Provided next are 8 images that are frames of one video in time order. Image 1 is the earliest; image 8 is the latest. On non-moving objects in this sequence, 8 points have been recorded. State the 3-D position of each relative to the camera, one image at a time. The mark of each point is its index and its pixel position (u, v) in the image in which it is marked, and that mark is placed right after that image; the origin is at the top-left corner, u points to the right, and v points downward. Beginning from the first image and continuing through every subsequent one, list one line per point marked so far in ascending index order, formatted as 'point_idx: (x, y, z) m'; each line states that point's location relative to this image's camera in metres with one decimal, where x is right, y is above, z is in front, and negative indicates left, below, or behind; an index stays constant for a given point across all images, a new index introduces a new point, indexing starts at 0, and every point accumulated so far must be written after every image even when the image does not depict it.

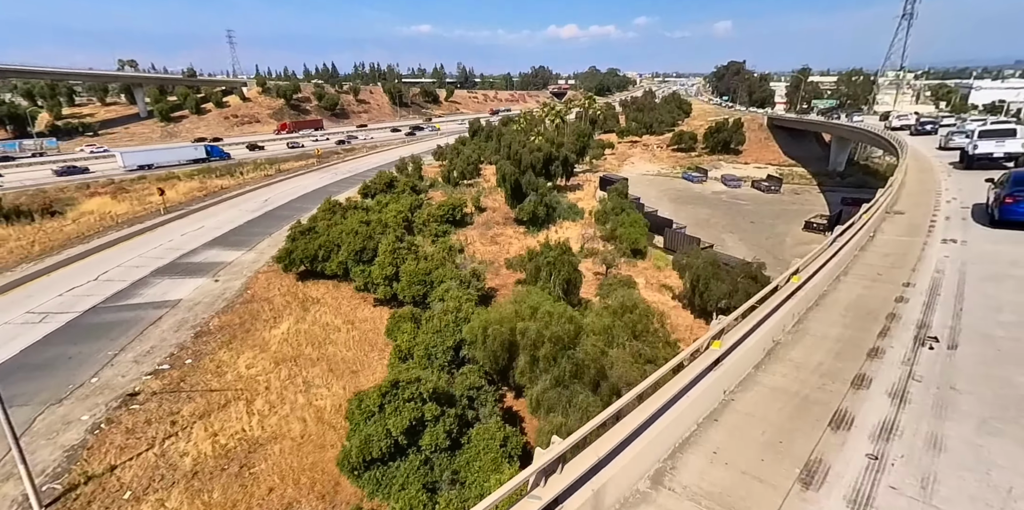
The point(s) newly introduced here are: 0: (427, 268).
0: (-3.3, -0.5, +19.3) m
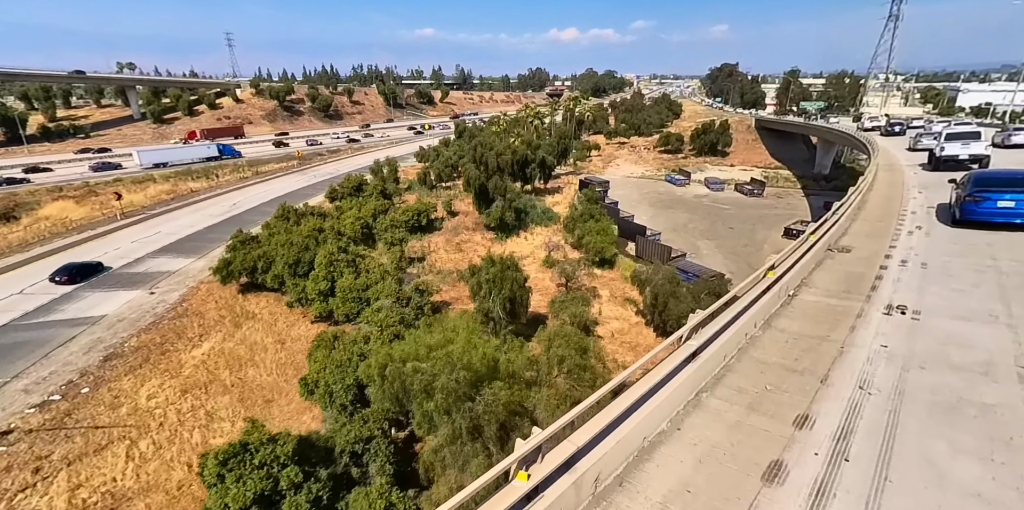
0: (-5.2, -1.0, +17.8) m
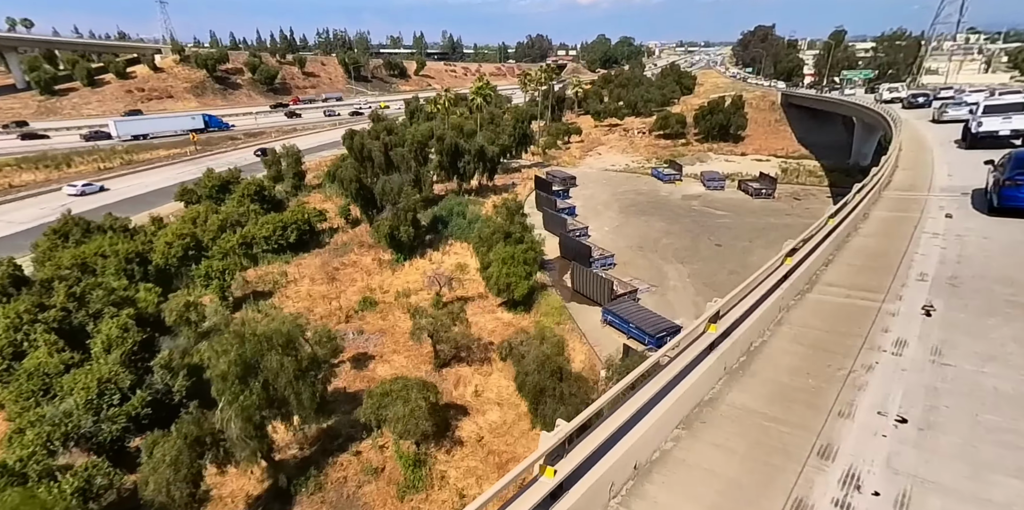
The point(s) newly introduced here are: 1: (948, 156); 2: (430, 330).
0: (-10.4, -2.6, +11.5) m
1: (+15.4, +3.8, +18.1) m
2: (-2.8, -2.5, +16.4) m
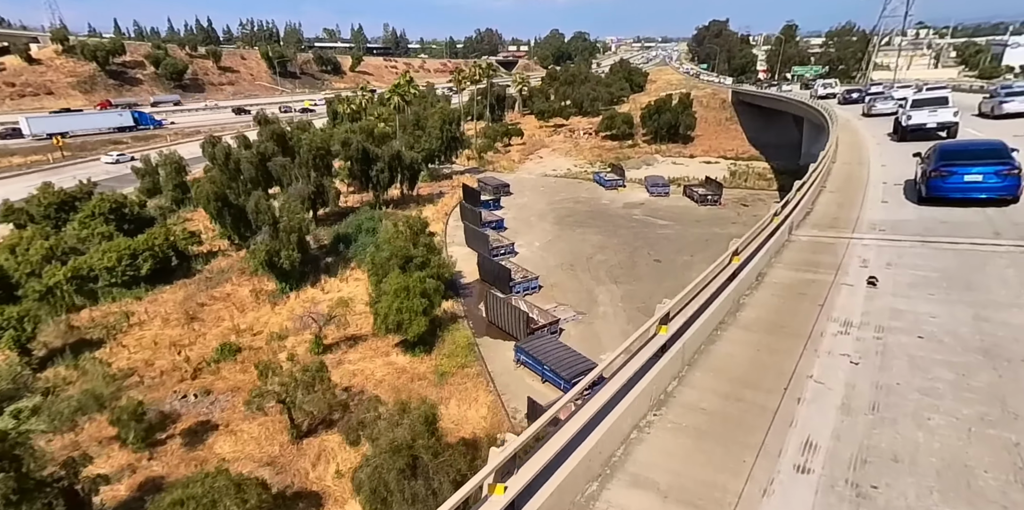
0: (-13.5, -3.9, +7.8) m
1: (+11.9, +3.0, +15.8) m
2: (-6.1, -3.7, +13.1) m
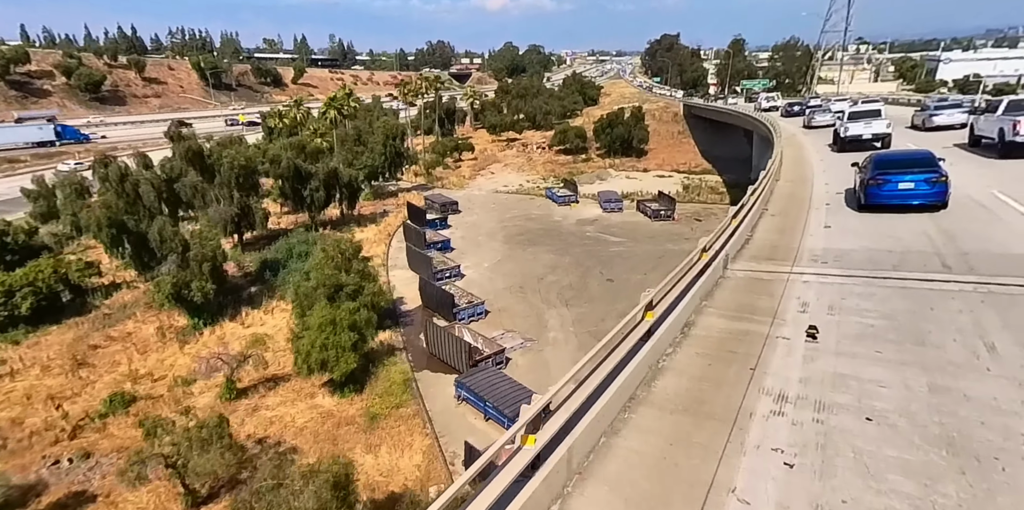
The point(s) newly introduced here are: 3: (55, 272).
0: (-14.7, -4.9, +5.5) m
1: (+9.9, +2.4, +15.4) m
2: (-7.7, -4.6, +11.3) m
3: (-15.3, -0.6, +16.7) m
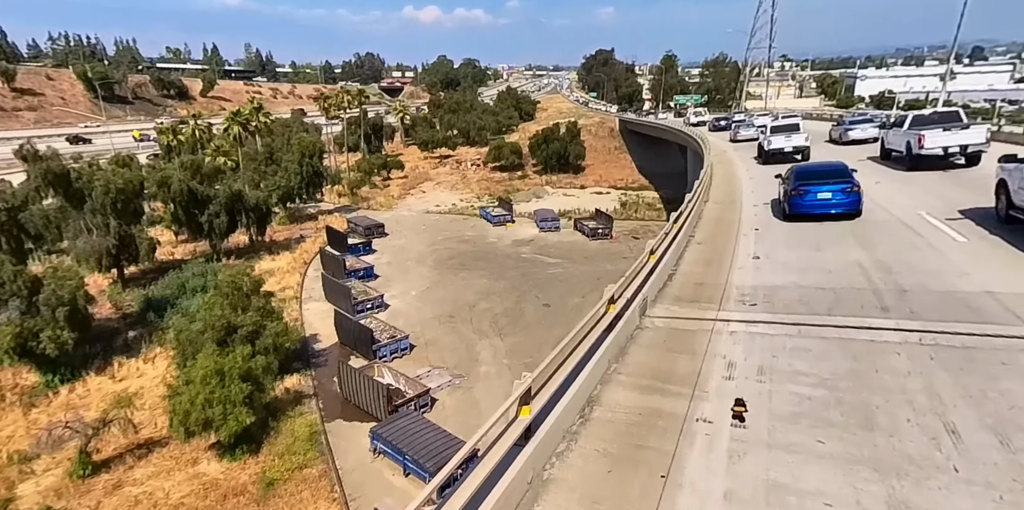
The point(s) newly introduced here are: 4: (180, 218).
0: (-15.9, -5.9, +2.5) m
1: (+7.4, +1.8, +14.8) m
2: (-9.5, -5.6, +8.9) m
3: (-17.6, -2.0, +13.6) m
4: (-13.2, +1.4, +19.8) m
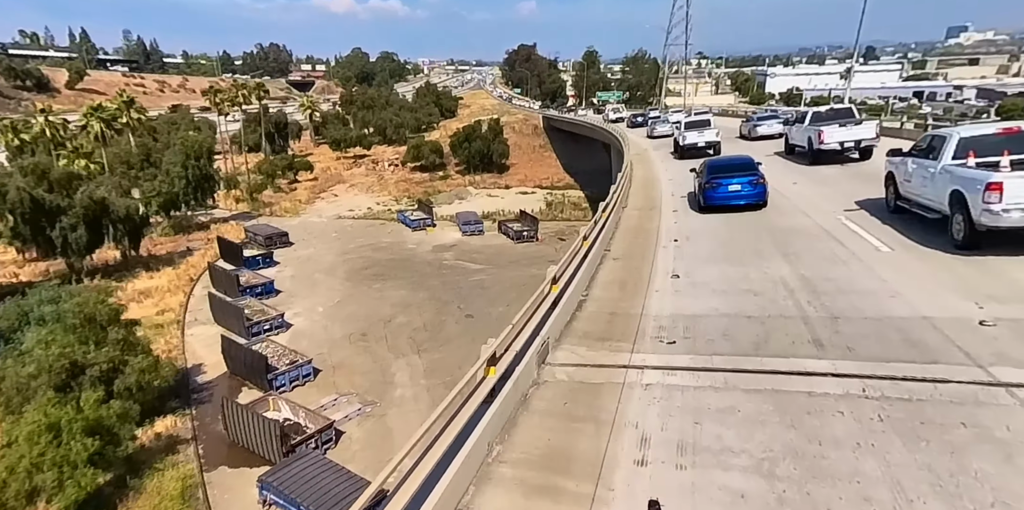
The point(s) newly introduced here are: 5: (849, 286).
0: (-16.5, -6.8, -0.9) m
1: (+4.9, +1.6, +14.1) m
2: (-11.0, -6.3, +6.2) m
3: (-19.7, -2.9, +9.9) m
4: (-16.2, +0.7, +16.6) m
5: (+4.9, -0.4, +7.2) m
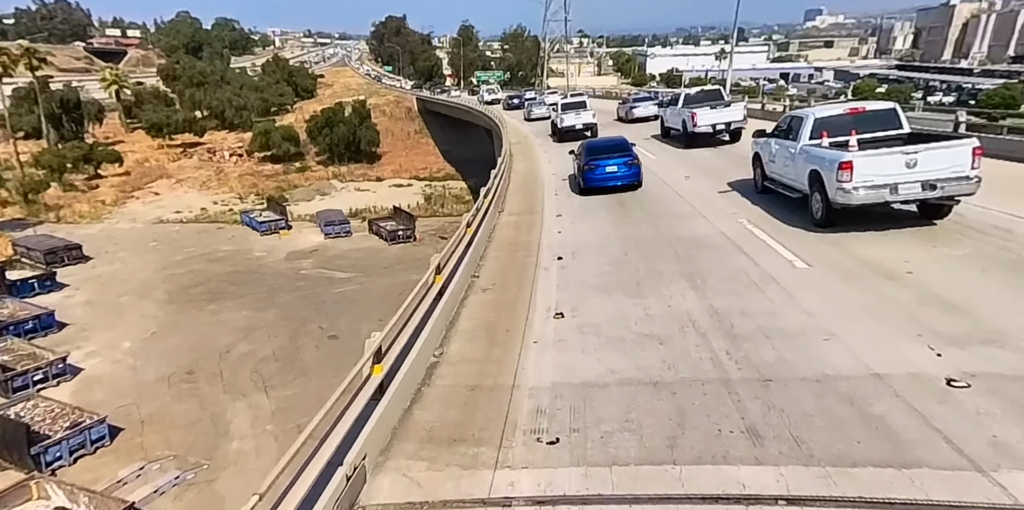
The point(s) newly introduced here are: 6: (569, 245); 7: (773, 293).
0: (-16.0, -8.5, -6.5) m
1: (+1.4, +1.5, +12.2) m
2: (-12.1, -7.4, +1.6) m
3: (-21.6, -4.4, +3.3) m
4: (-19.6, -0.5, +10.4) m
5: (+2.9, -0.8, +5.5) m
6: (+1.0, +0.3, +8.8) m
7: (+3.3, -0.5, +6.2) m
